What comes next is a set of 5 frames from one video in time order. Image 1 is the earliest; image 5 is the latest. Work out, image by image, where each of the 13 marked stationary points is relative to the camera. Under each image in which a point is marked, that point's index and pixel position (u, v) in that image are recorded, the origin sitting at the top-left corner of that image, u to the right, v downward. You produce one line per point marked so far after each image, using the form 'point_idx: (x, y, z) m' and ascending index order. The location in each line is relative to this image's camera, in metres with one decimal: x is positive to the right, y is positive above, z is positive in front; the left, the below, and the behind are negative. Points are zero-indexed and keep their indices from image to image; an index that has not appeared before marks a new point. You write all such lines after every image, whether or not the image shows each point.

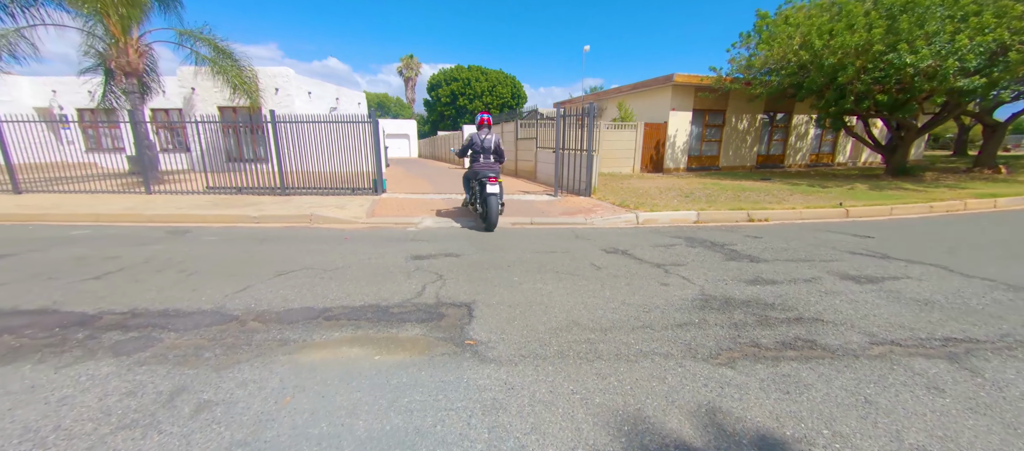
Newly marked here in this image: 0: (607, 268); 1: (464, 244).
0: (+1.0, -0.4, +3.9) m
1: (-0.7, -0.3, +5.0) m
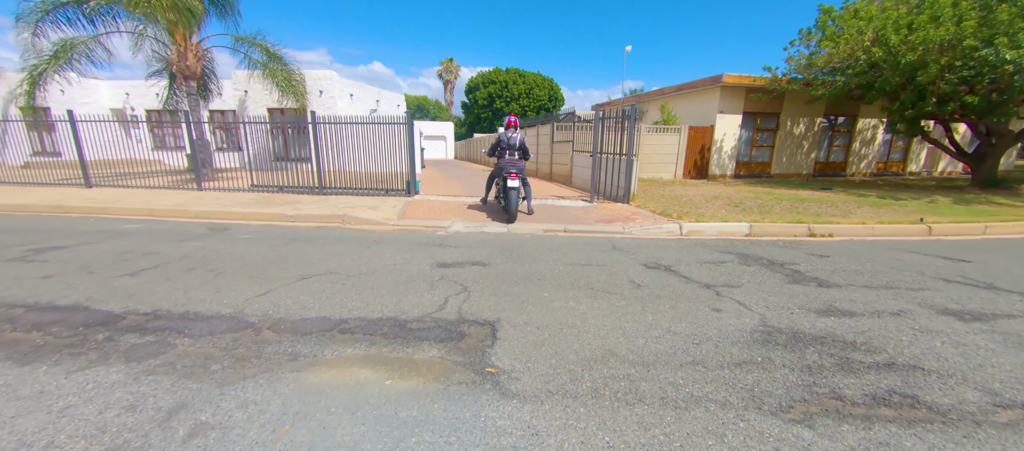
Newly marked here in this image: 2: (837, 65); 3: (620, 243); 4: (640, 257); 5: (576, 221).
0: (+1.3, -0.6, +3.5) m
1: (-0.3, -0.3, +4.8) m
2: (+9.5, +4.7, +10.7) m
3: (+1.6, -0.3, +5.7) m
4: (+1.6, -0.4, +4.6) m
5: (+1.2, +0.1, +7.0) m
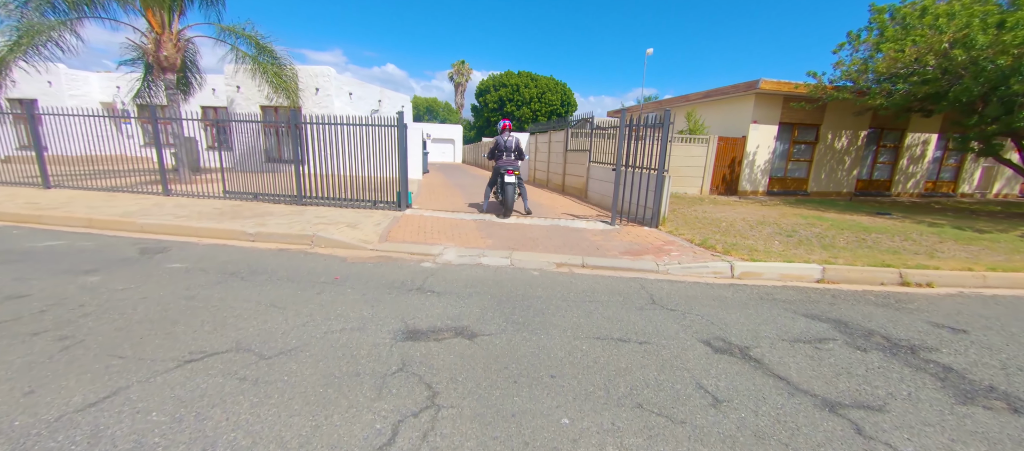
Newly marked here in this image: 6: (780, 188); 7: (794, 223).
0: (+1.3, -1.0, +2.1) m
1: (-0.2, -0.8, +3.4) m
2: (+9.8, +3.9, +9.3) m
3: (+1.7, -0.7, +4.3) m
4: (+1.6, -0.9, +3.2) m
5: (+1.3, -0.4, +5.7) m
6: (+9.8, +1.4, +13.6) m
7: (+5.7, +0.1, +7.5) m
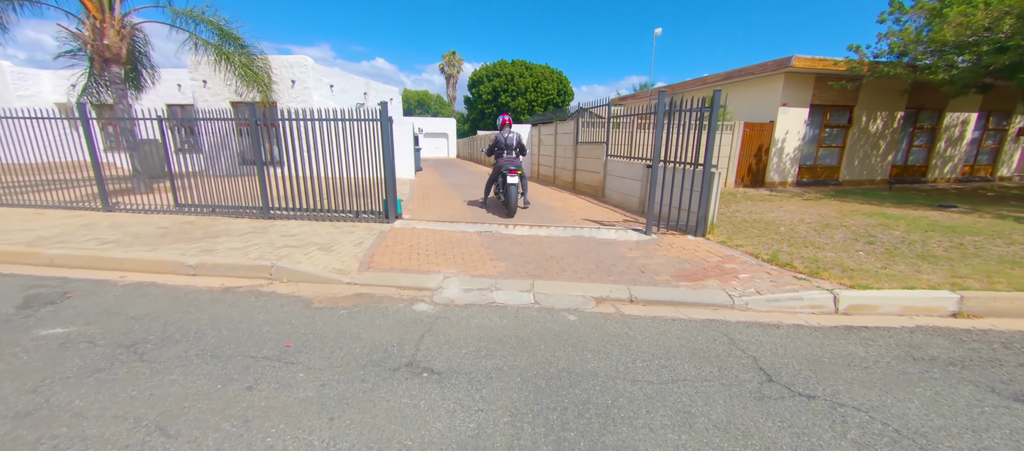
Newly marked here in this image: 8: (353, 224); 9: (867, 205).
0: (+1.6, -1.3, +0.8) m
1: (0.0, -1.0, +2.1) m
2: (+9.8, +4.0, +8.0) m
3: (+1.9, -1.0, +3.0) m
4: (+1.9, -1.1, +1.9) m
5: (+1.5, -0.6, +4.4) m
6: (+9.9, +1.6, +12.3) m
7: (+5.9, 0.0, +6.3) m
8: (-3.0, +0.1, +7.2) m
9: (+7.9, +0.5, +8.2) m
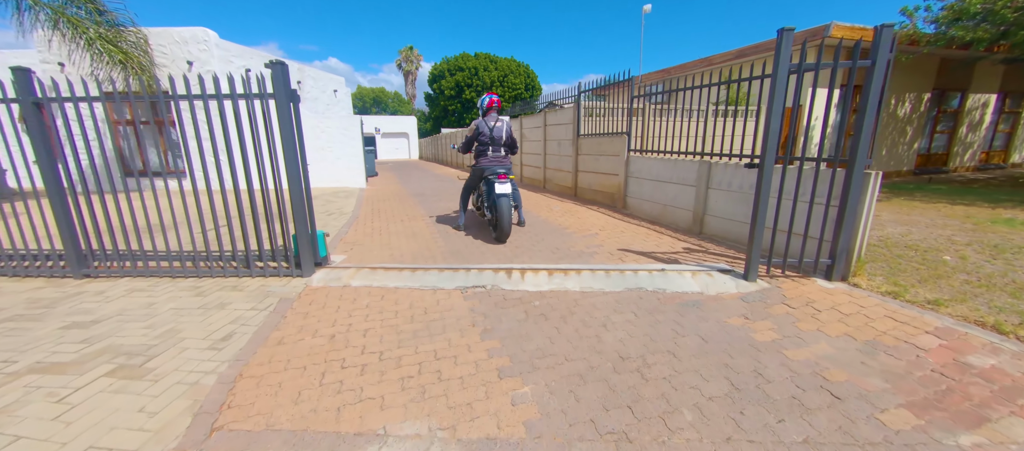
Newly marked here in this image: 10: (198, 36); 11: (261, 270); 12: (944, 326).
0: (+2.1, -1.7, -1.6) m
1: (+0.5, -1.5, -0.4) m
2: (+9.5, +4.0, +6.2) m
3: (+2.3, -1.3, +0.6) m
4: (+2.4, -1.5, -0.5) m
5: (+1.8, -1.0, +1.9) m
6: (+9.3, +1.5, +10.6) m
7: (+6.0, -0.2, +4.2) m
8: (-3.0, -0.5, +4.4) m
9: (+7.7, +0.3, +6.3) m
10: (-8.1, +4.9, +9.5) m
11: (-3.1, -0.4, +4.7) m
12: (+3.1, -0.7, +2.7) m
